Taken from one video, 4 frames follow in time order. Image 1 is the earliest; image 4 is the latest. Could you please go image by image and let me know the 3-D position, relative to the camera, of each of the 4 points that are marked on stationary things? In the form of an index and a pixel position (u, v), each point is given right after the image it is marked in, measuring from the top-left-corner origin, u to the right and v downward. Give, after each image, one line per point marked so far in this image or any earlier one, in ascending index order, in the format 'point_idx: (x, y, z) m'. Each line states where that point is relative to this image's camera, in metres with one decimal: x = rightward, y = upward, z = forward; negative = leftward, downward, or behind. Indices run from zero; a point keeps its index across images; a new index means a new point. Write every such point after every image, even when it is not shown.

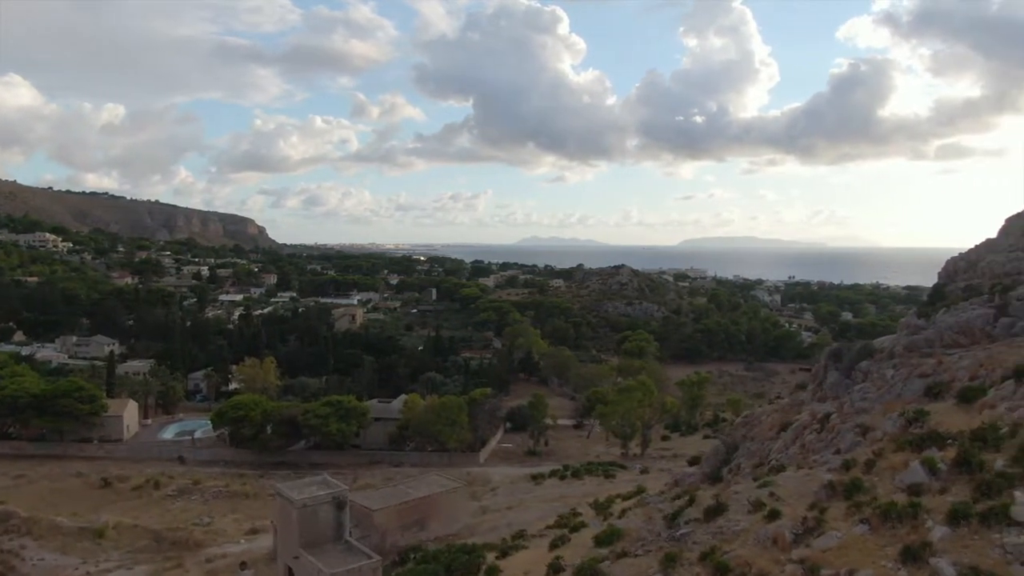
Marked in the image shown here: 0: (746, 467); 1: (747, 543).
0: (+5.4, -4.2, +18.3) m
1: (+3.7, -4.0, +12.3) m
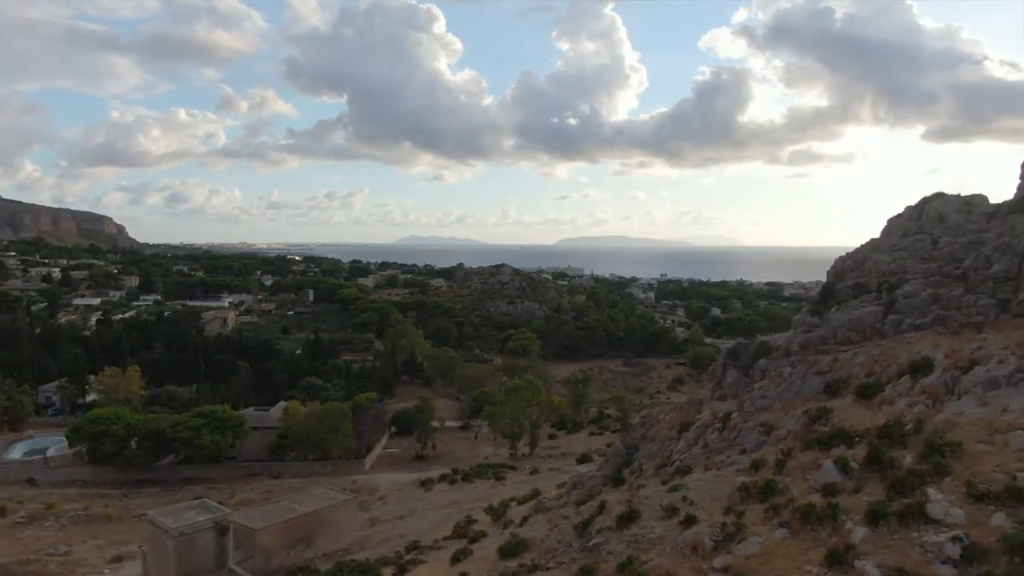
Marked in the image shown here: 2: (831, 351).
0: (+3.1, -4.2, +18.2) m
1: (+2.3, -4.0, +11.9) m
2: (+6.7, -1.3, +16.5) m
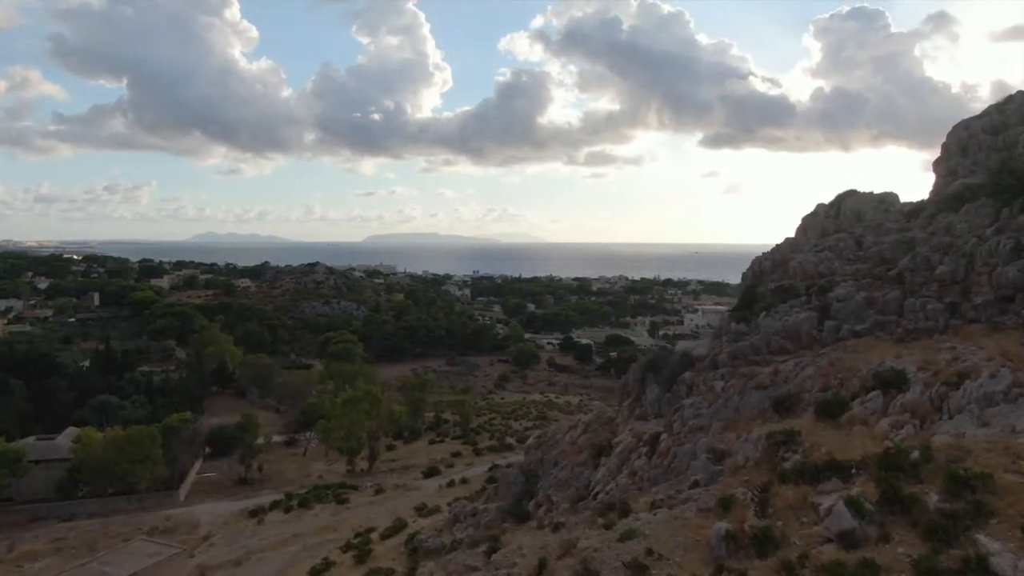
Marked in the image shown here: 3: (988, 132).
0: (+1.1, -4.3, +15.8) m
1: (+1.8, -4.2, +9.5) m
2: (+4.9, -1.4, +15.0) m
3: (+9.7, +3.2, +16.0) m
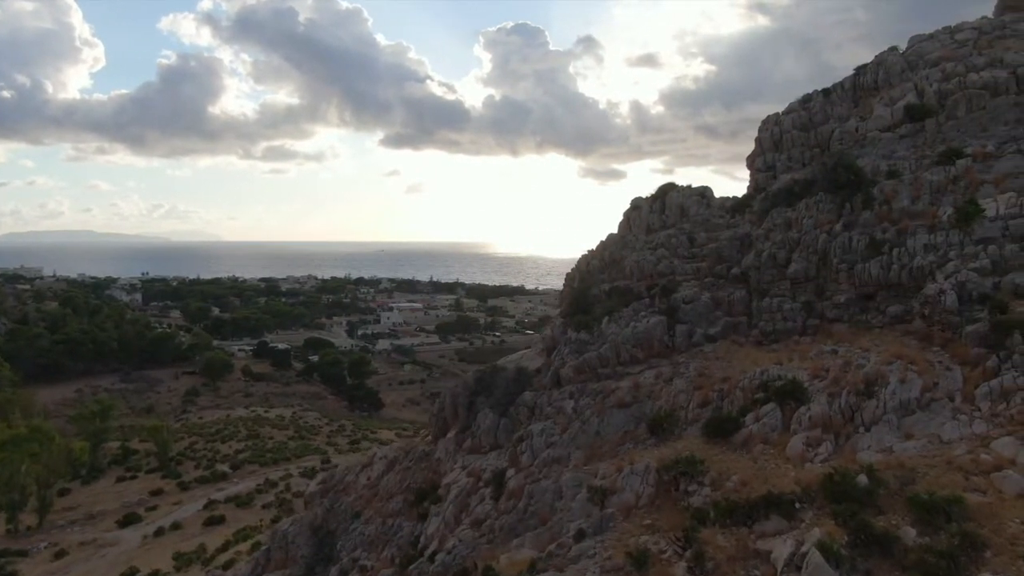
0: (-1.9, -4.5, +12.5) m
1: (+1.1, -4.3, +7.0) m
2: (+1.8, -1.4, +13.2) m
3: (+5.8, +3.2, +15.9) m
